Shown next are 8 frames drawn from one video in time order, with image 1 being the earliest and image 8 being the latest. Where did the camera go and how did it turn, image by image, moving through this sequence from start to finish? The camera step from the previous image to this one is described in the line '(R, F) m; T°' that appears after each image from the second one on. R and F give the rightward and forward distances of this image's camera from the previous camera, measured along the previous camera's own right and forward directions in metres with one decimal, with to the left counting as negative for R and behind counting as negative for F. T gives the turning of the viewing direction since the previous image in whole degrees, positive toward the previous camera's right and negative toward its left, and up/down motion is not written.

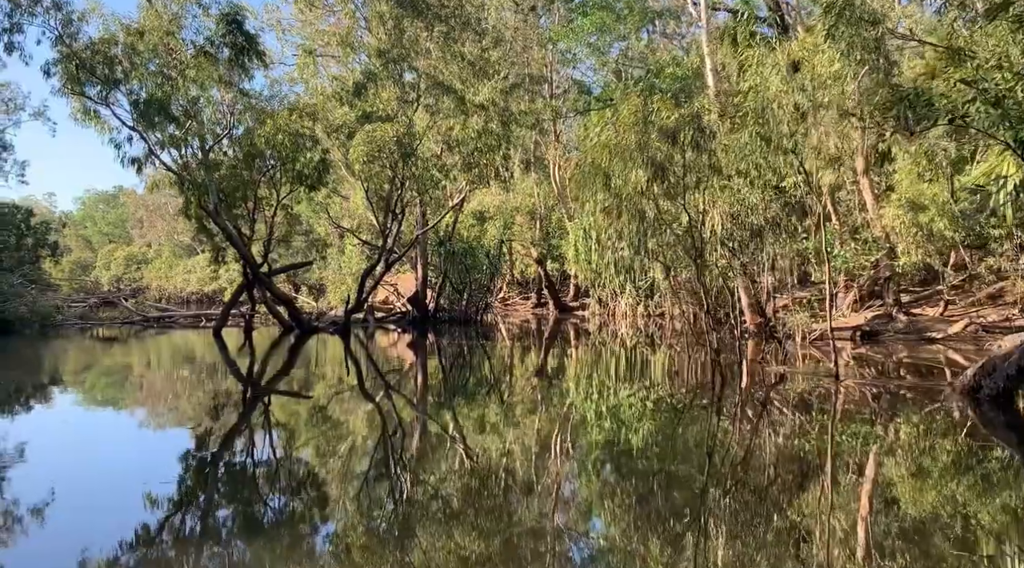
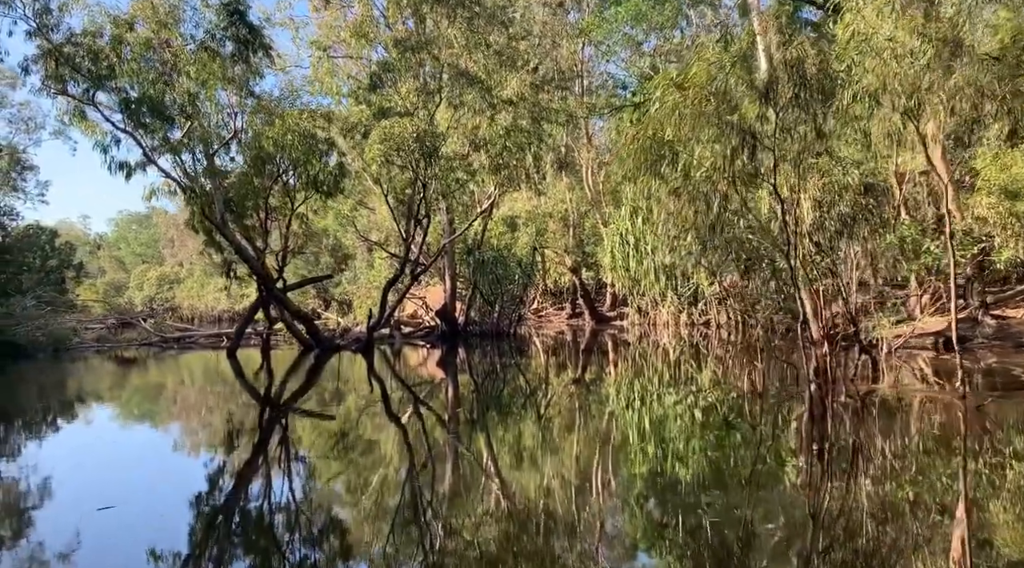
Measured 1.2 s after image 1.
(0.0, +0.9) m; -2°
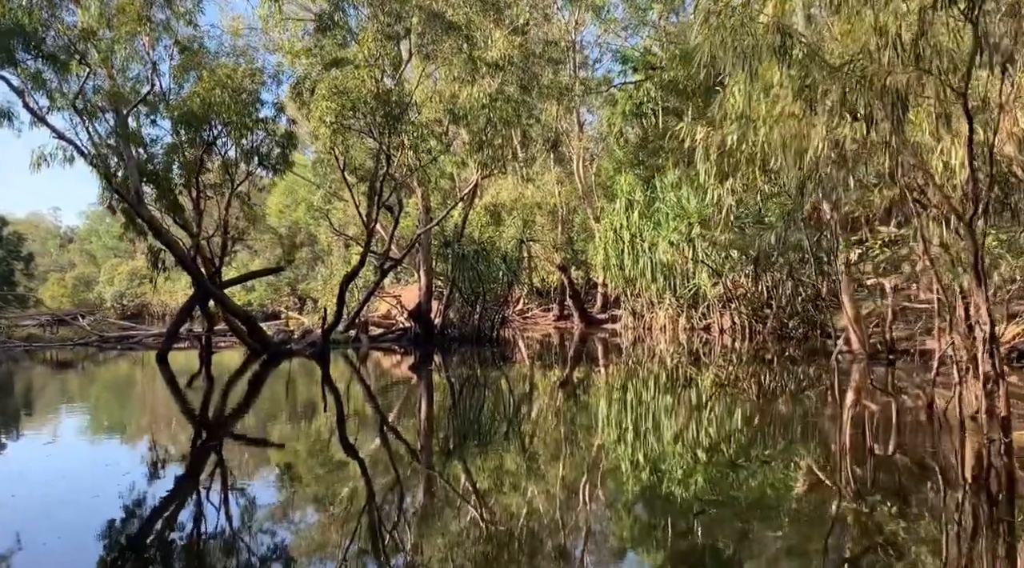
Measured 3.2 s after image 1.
(0.0, +1.6) m; +1°
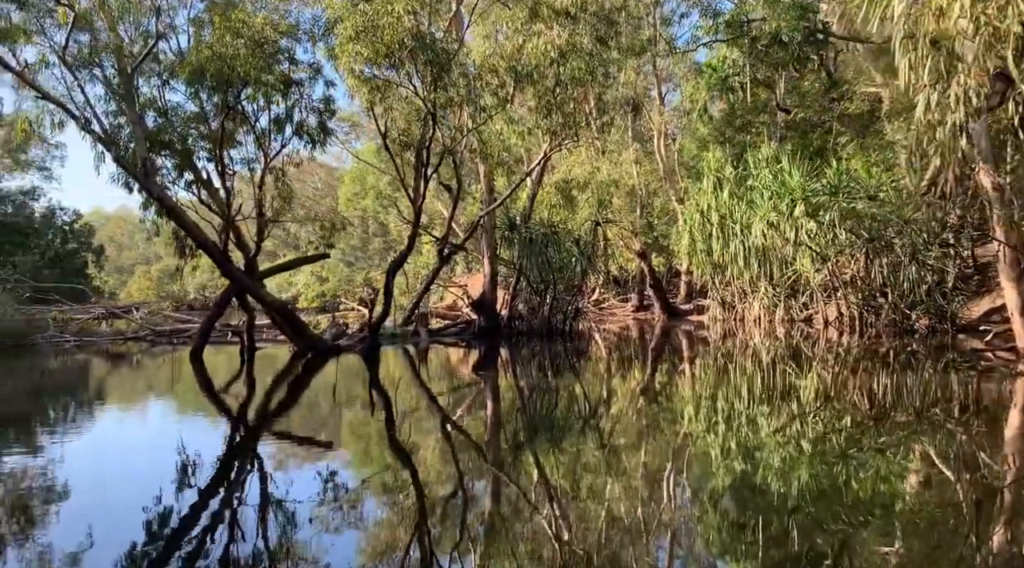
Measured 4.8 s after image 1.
(0.0, +1.2) m; -5°
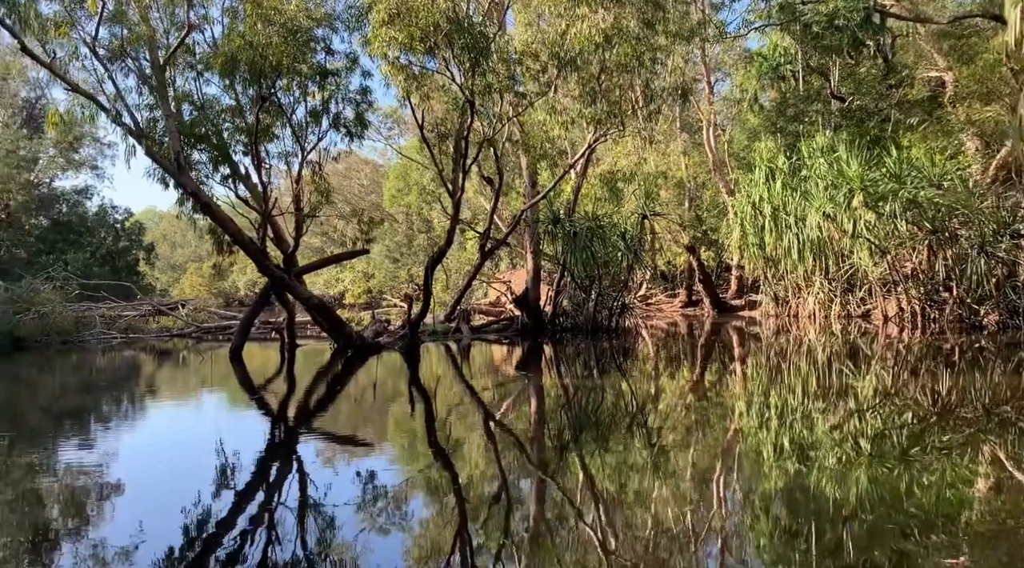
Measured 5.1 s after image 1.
(0.0, +0.3) m; -3°
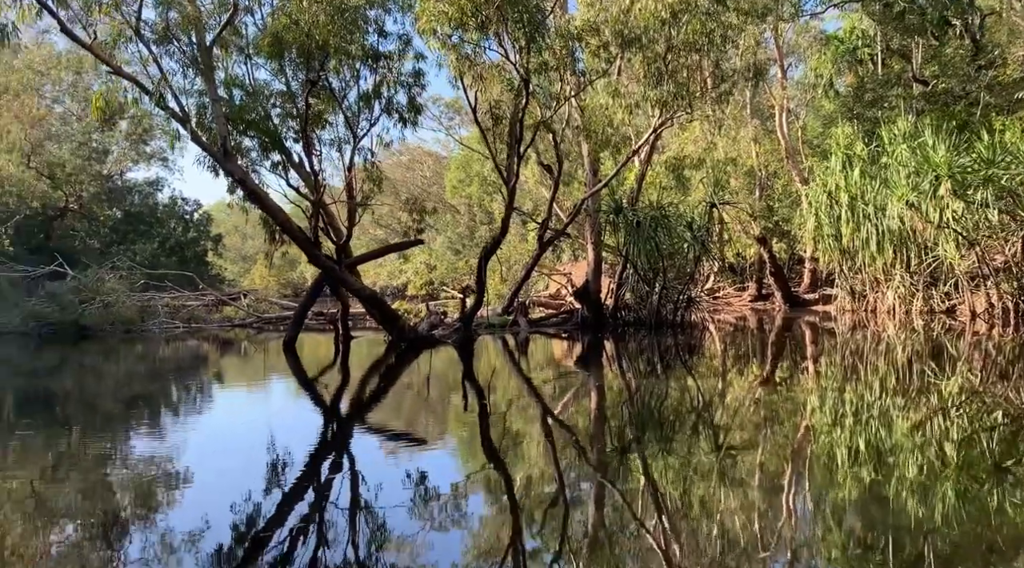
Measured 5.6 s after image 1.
(0.0, +0.3) m; -4°
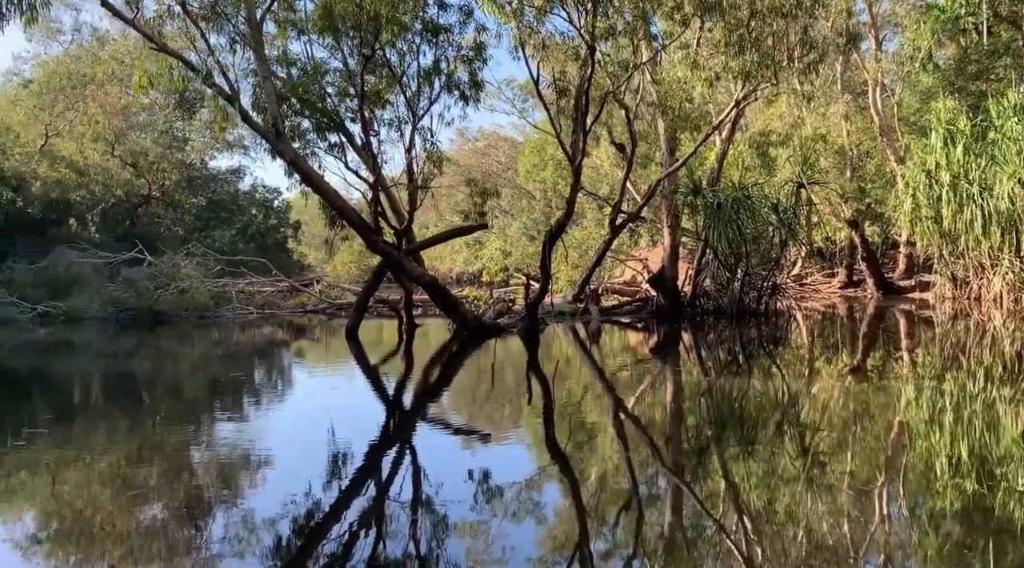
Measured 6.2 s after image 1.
(+0.1, +0.4) m; -5°
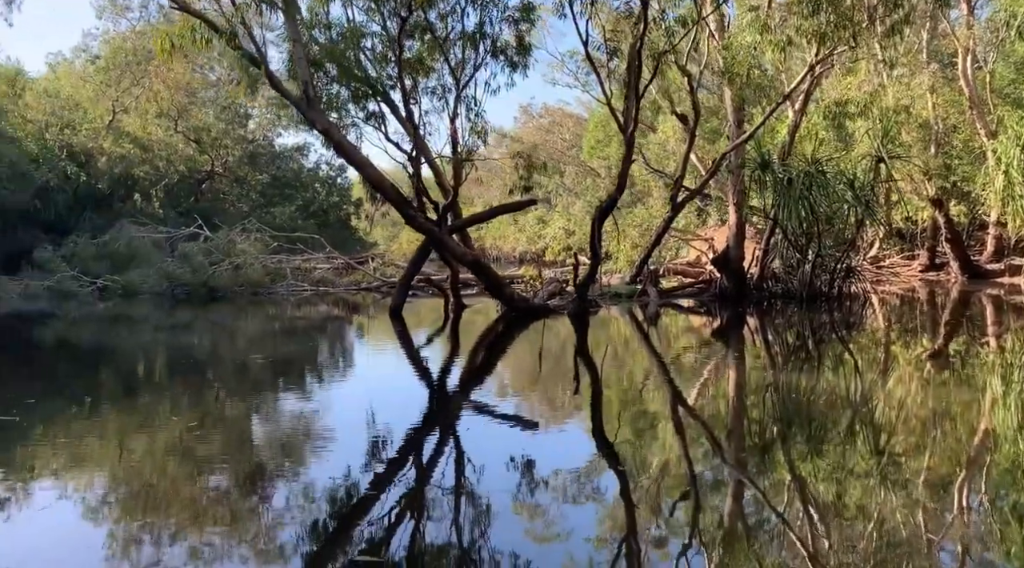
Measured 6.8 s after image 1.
(+0.1, +0.4) m; -5°
